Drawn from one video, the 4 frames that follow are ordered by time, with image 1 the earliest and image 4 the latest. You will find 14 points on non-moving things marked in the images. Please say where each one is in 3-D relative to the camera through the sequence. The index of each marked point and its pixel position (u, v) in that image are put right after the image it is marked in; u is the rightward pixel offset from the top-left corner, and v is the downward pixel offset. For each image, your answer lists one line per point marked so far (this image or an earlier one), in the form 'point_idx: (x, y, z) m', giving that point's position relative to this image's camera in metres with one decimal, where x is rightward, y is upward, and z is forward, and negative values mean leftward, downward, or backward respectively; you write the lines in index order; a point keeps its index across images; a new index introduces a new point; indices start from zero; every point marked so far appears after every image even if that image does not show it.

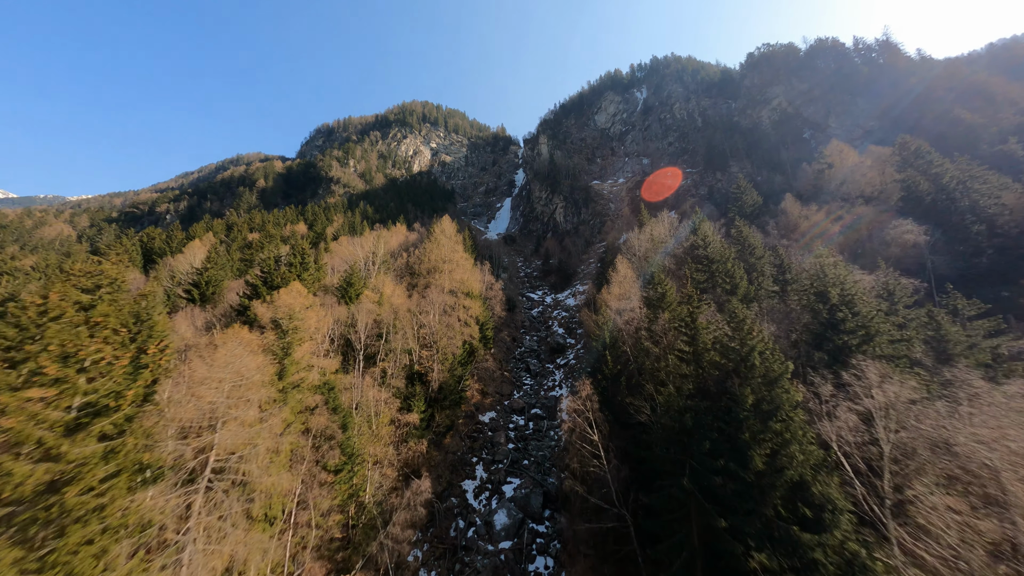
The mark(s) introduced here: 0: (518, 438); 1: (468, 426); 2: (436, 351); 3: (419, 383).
0: (+0.4, -9.8, +19.4) m
1: (-2.9, -9.0, +19.3) m
2: (-4.6, -3.8, +17.8) m
3: (-5.1, -5.3, +16.5) m
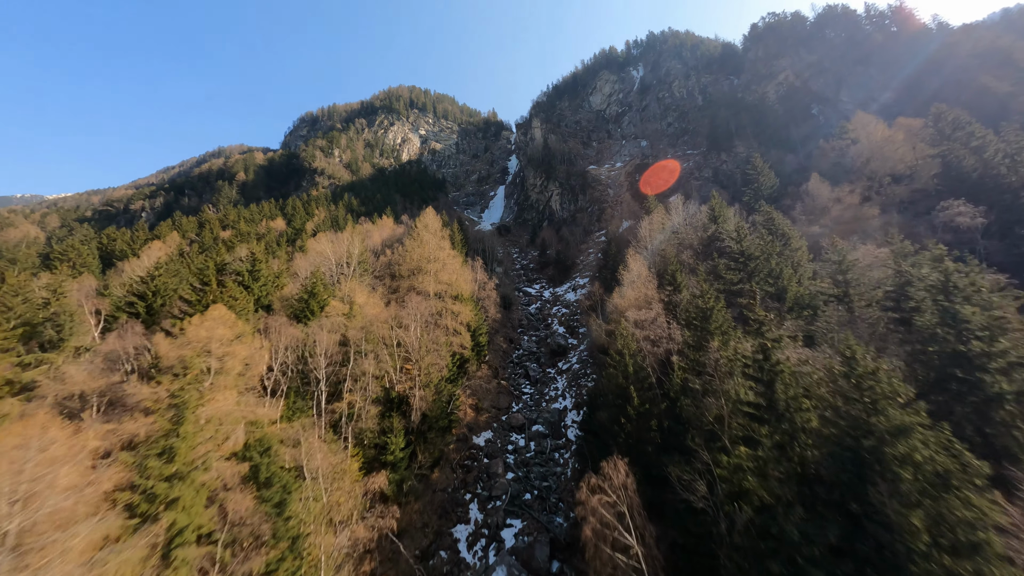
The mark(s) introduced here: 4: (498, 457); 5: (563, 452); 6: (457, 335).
0: (+0.4, -10.0, +16.9) m
1: (-2.9, -9.3, +16.7) m
2: (-4.8, -4.2, +15.0) m
3: (-5.3, -5.8, +13.8) m
4: (-0.9, -9.9, +17.3) m
5: (+3.1, -9.9, +17.8) m
6: (-3.5, -3.0, +18.7) m
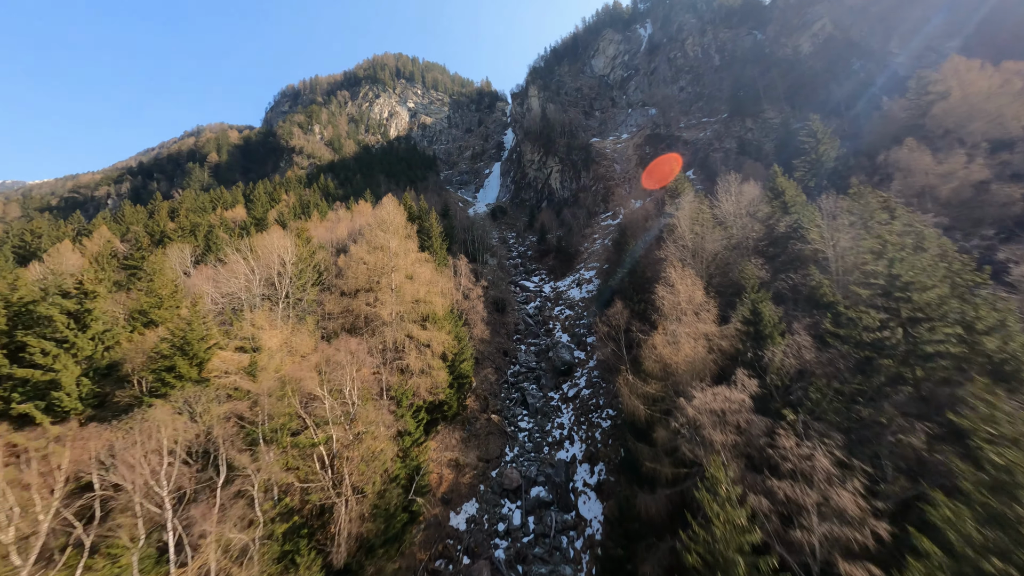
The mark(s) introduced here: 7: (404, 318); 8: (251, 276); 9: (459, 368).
0: (0.0, -11.2, +12.2) m
1: (-3.3, -10.6, +11.9) m
2: (-5.3, -5.6, +9.9) m
3: (-5.7, -7.3, +8.7) m
4: (-1.2, -11.1, +12.5) m
5: (+2.7, -11.0, +13.1) m
6: (-4.0, -4.2, +13.4) m
7: (-5.4, -1.5, +14.7) m
8: (-14.0, +0.6, +15.9) m
9: (-3.0, -4.5, +16.6) m
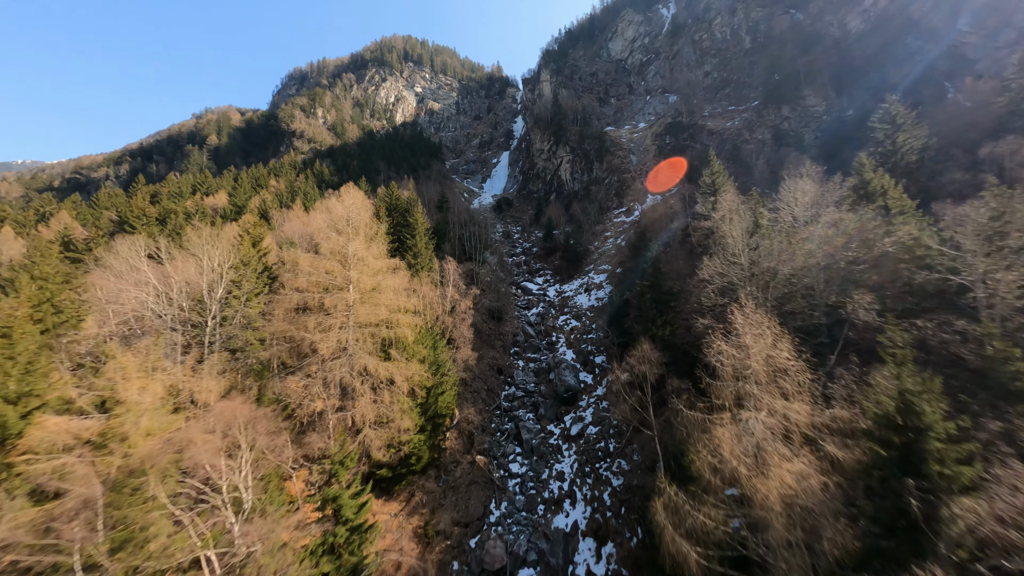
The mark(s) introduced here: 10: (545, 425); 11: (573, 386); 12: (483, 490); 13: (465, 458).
0: (-0.8, -12.2, +8.8) m
1: (-4.1, -11.5, +8.6) m
2: (-5.9, -6.5, +6.5) m
3: (-6.5, -8.2, +5.4) m
4: (-2.0, -12.0, +9.2) m
5: (+1.9, -12.0, +9.6) m
6: (-4.6, -5.0, +10.0) m
7: (-5.9, -2.3, +11.2) m
8: (-14.4, +0.2, +12.5) m
9: (-3.5, -5.3, +13.1) m
10: (+1.9, -8.3, +17.6) m
11: (+3.9, -6.5, +19.1) m
12: (-1.4, -9.8, +14.3) m
13: (-2.4, -8.8, +15.4) m
